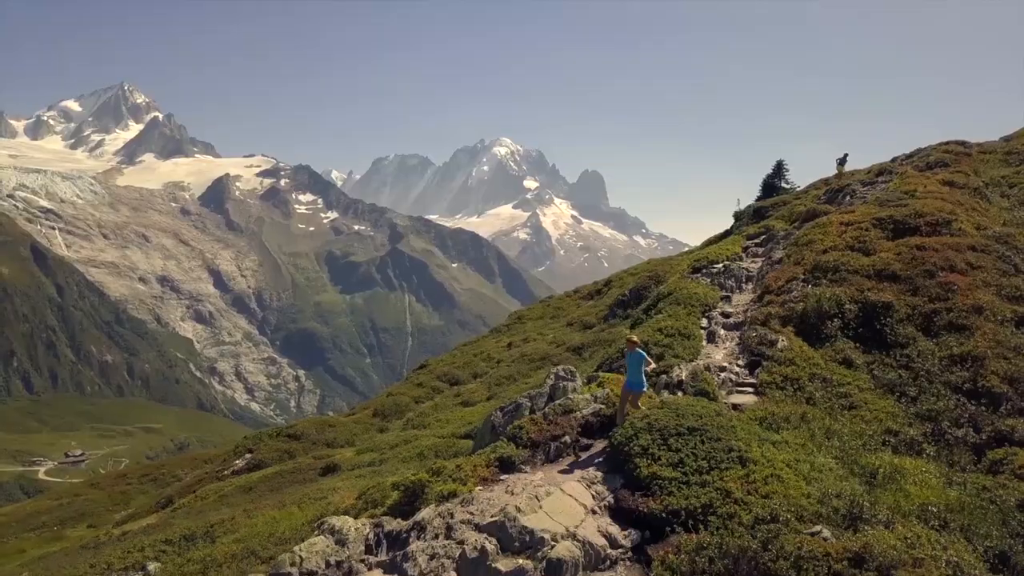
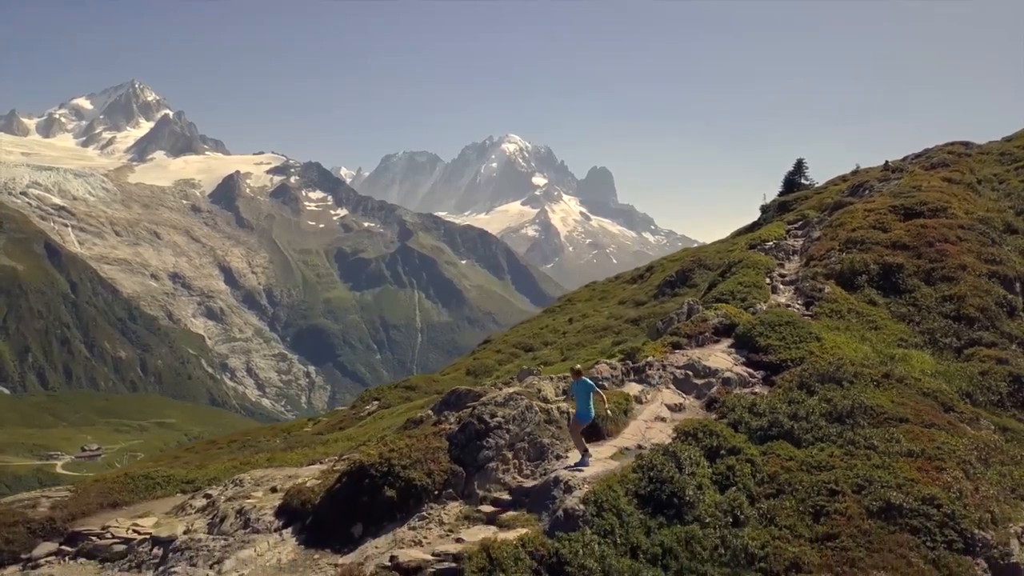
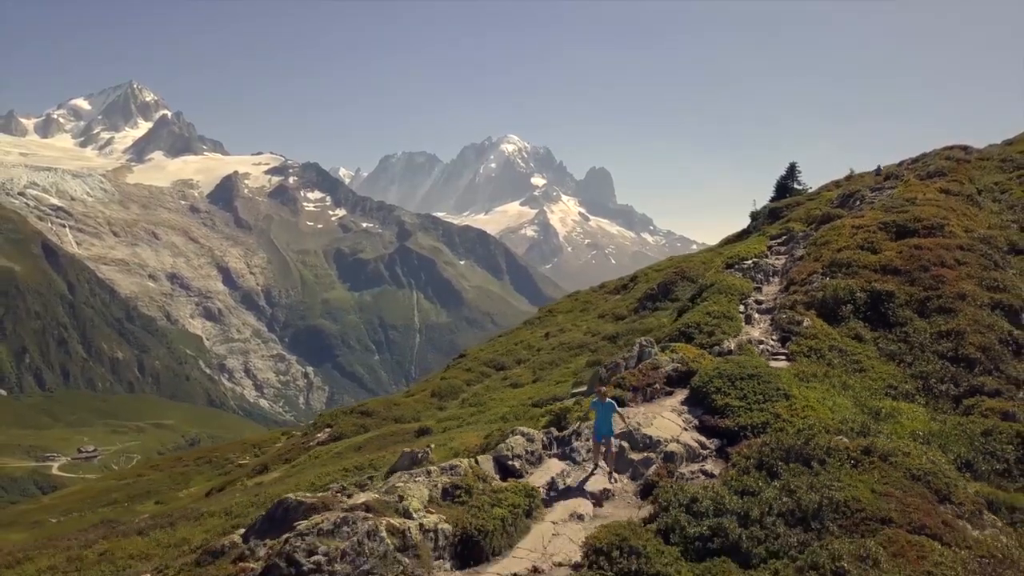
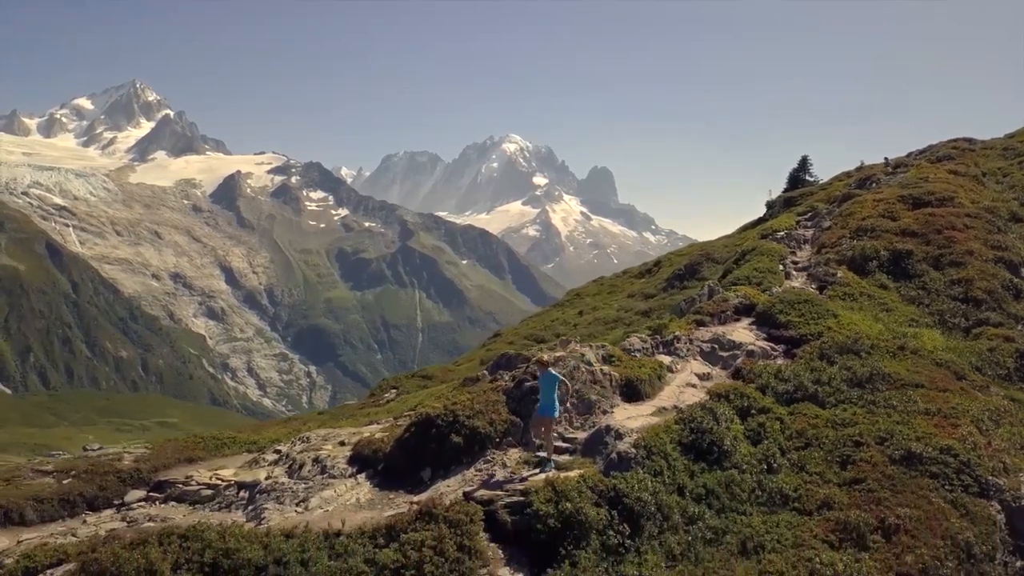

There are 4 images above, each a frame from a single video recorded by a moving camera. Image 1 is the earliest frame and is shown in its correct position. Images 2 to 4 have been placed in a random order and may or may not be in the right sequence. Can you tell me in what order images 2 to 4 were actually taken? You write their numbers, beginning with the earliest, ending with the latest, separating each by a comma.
3, 2, 4
